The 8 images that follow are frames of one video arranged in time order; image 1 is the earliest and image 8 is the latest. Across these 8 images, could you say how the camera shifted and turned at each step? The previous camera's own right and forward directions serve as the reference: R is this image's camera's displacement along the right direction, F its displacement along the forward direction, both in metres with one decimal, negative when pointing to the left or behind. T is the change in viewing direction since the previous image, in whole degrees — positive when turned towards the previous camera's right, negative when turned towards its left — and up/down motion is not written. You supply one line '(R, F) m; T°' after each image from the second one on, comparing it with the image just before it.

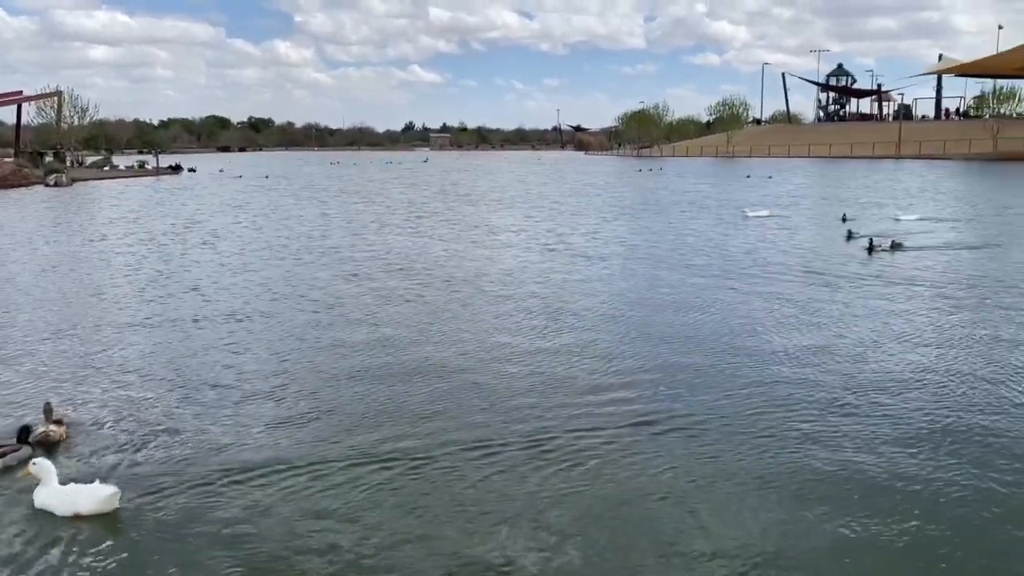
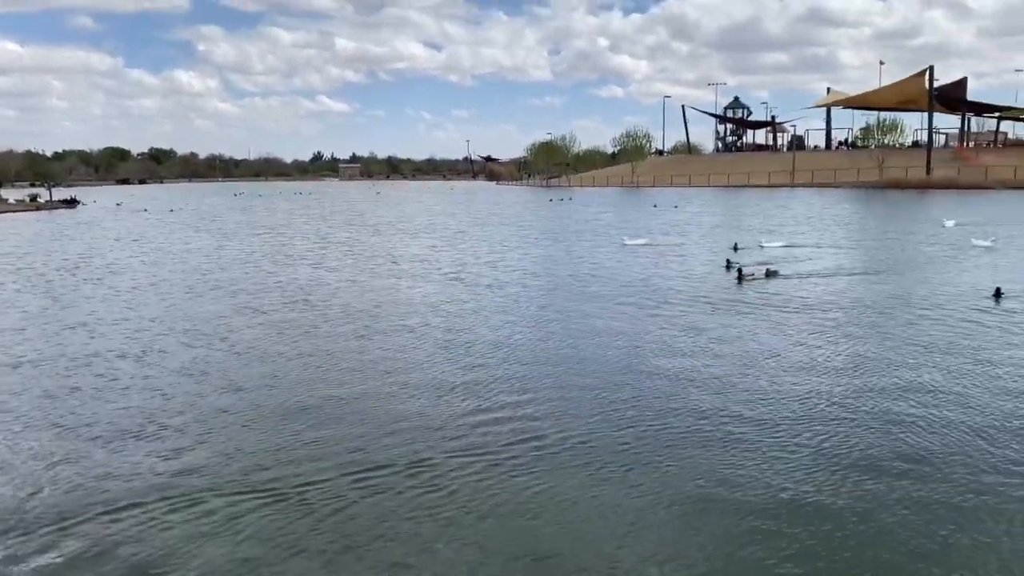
(+0.5, -0.2) m; +5°
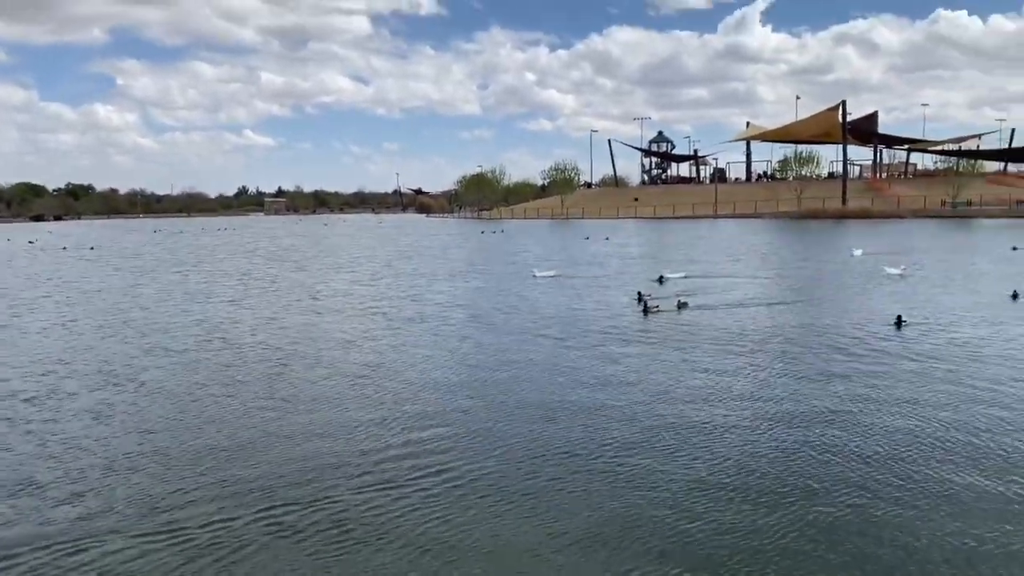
(+0.4, 0.0) m; +4°
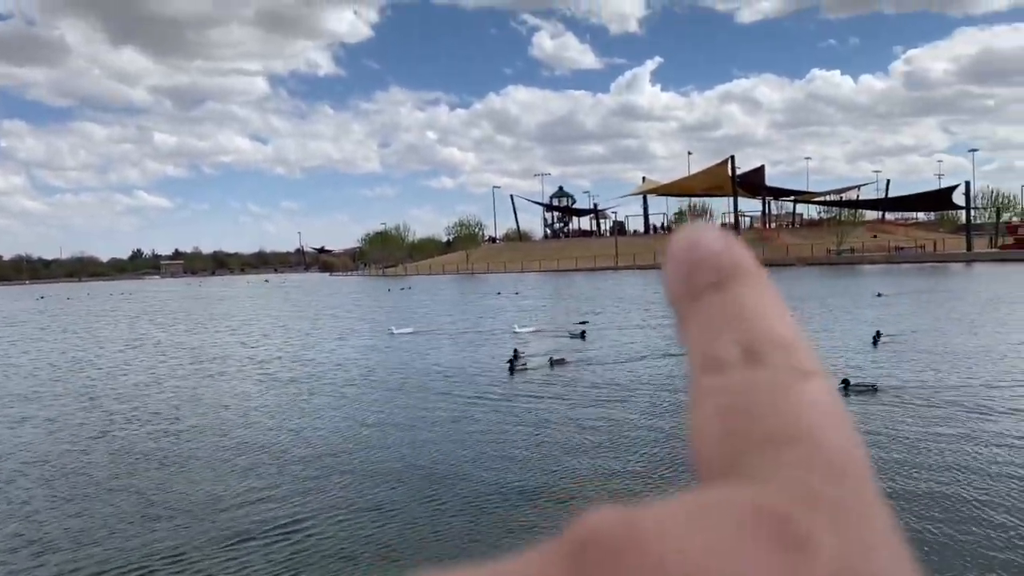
(+0.6, -0.2) m; +6°
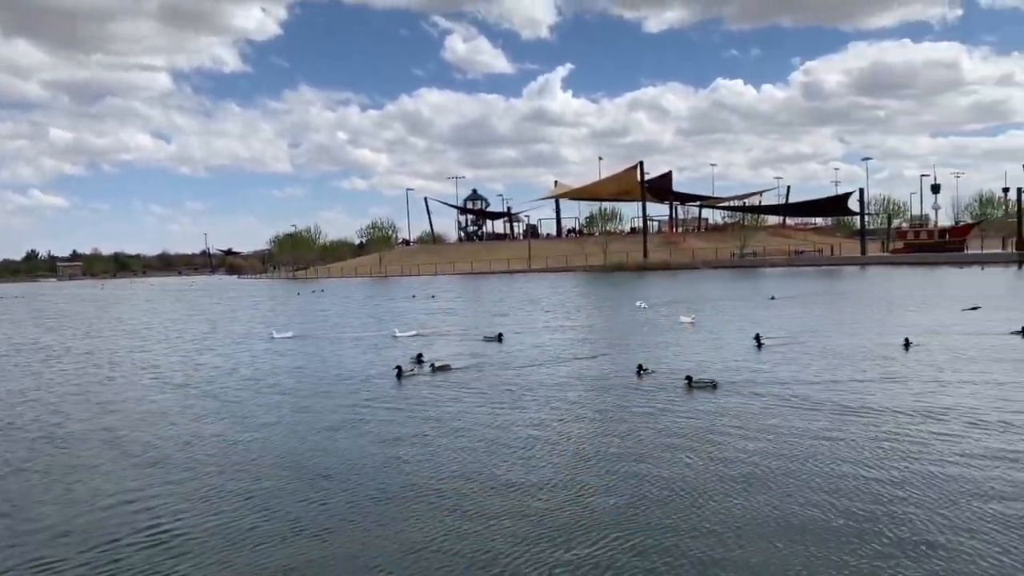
(+0.4, -0.1) m; +5°
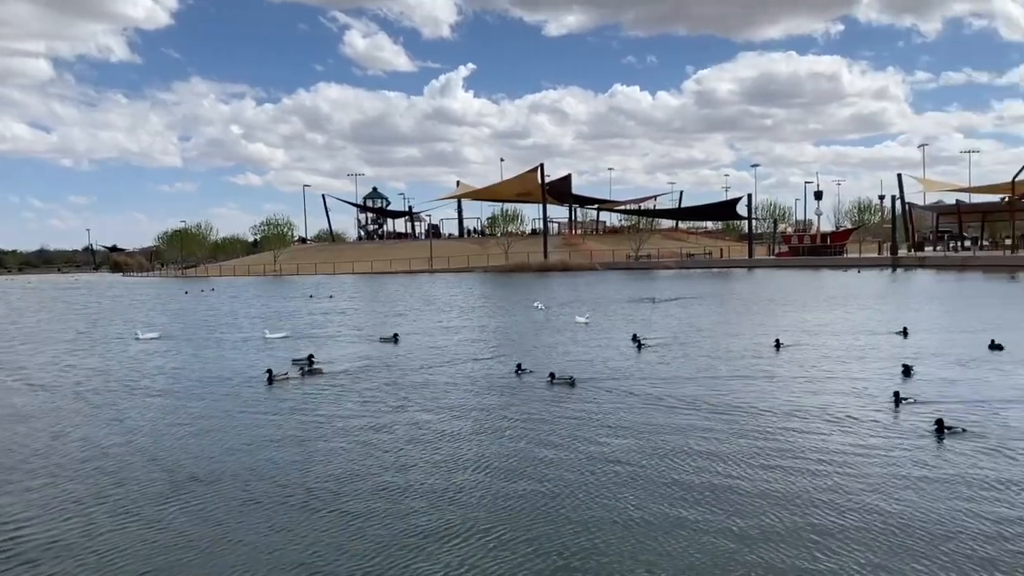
(+0.3, -0.1) m; +6°
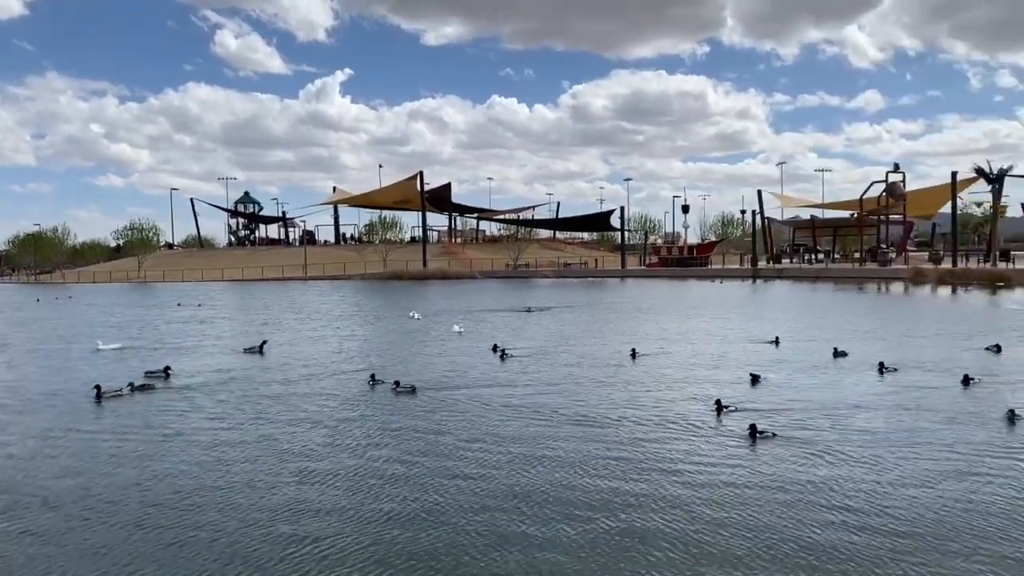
(+0.4, -0.1) m; +8°
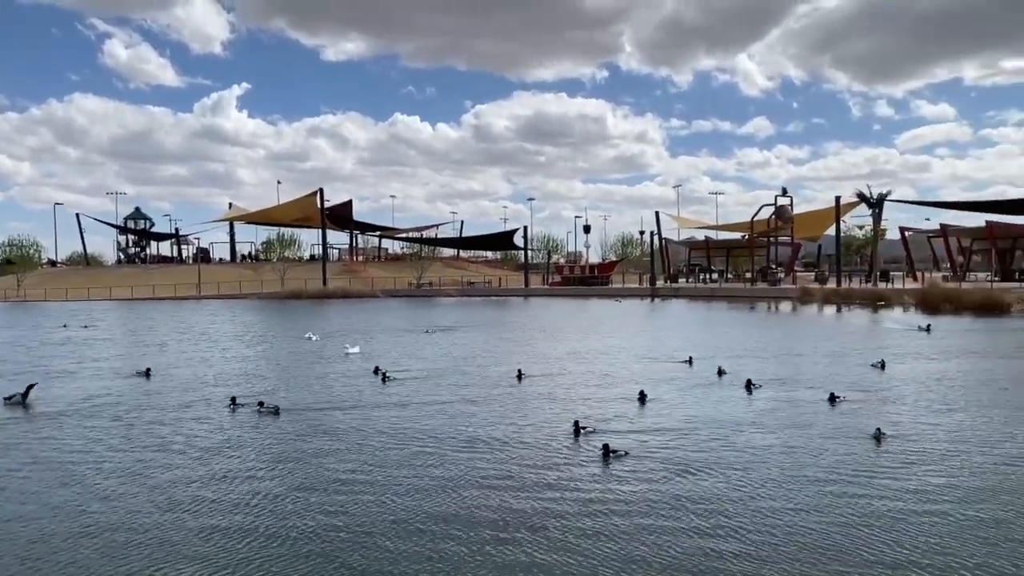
(+0.4, 0.0) m; +6°
